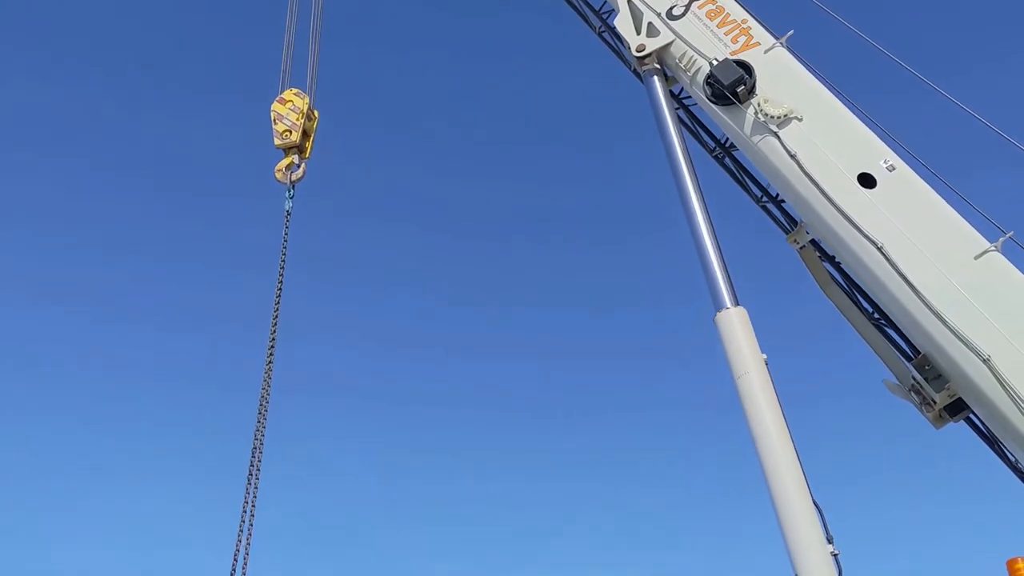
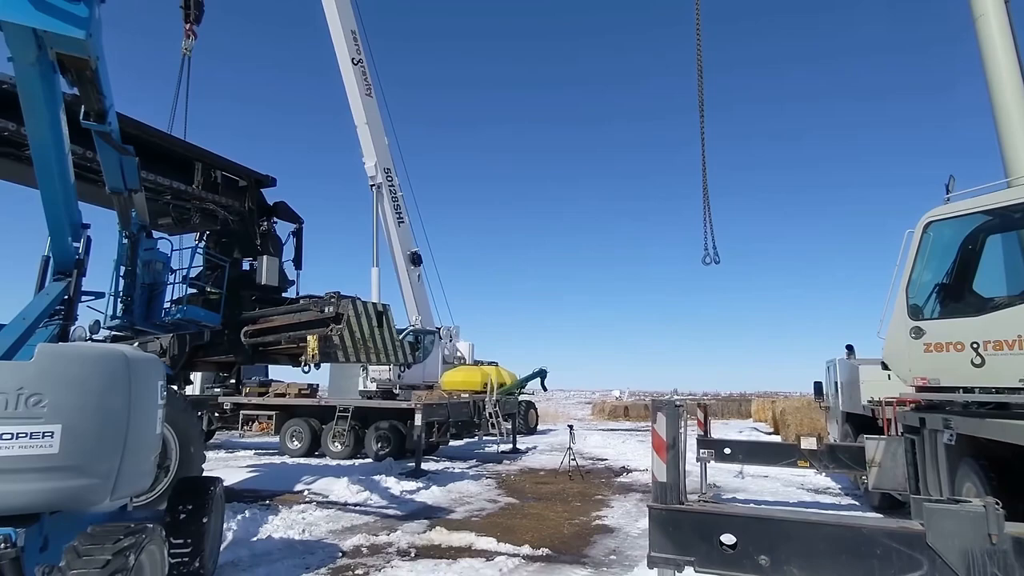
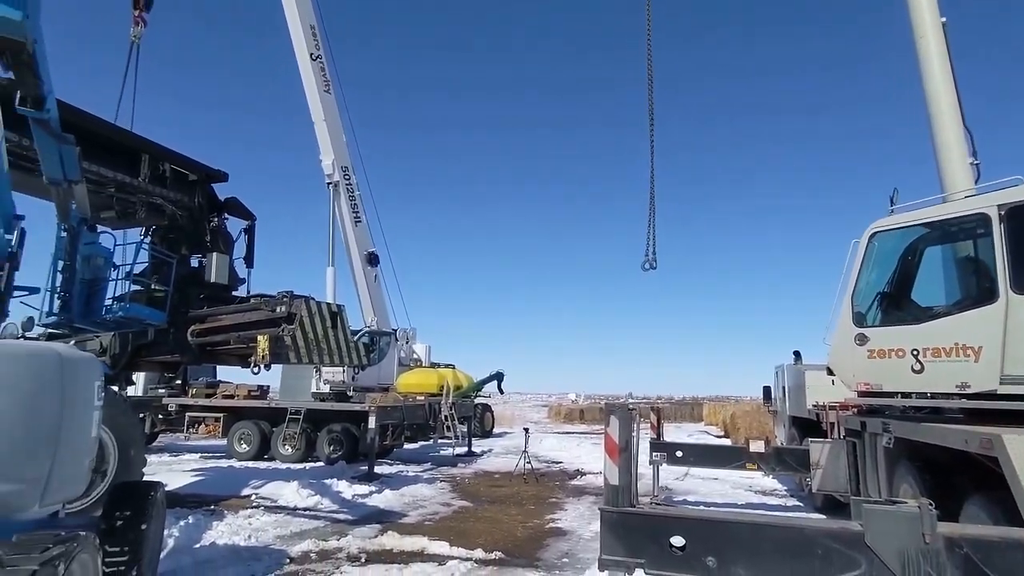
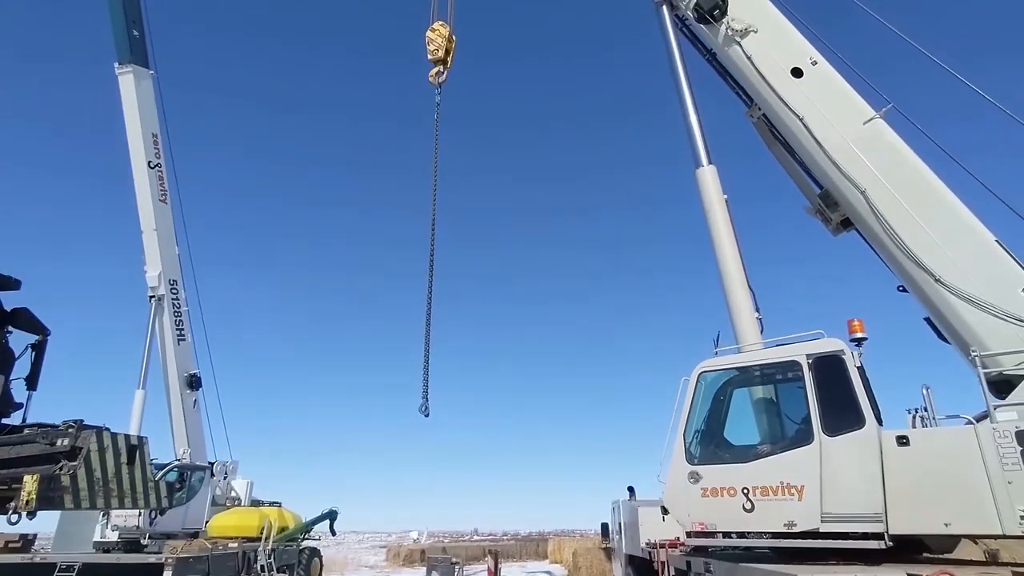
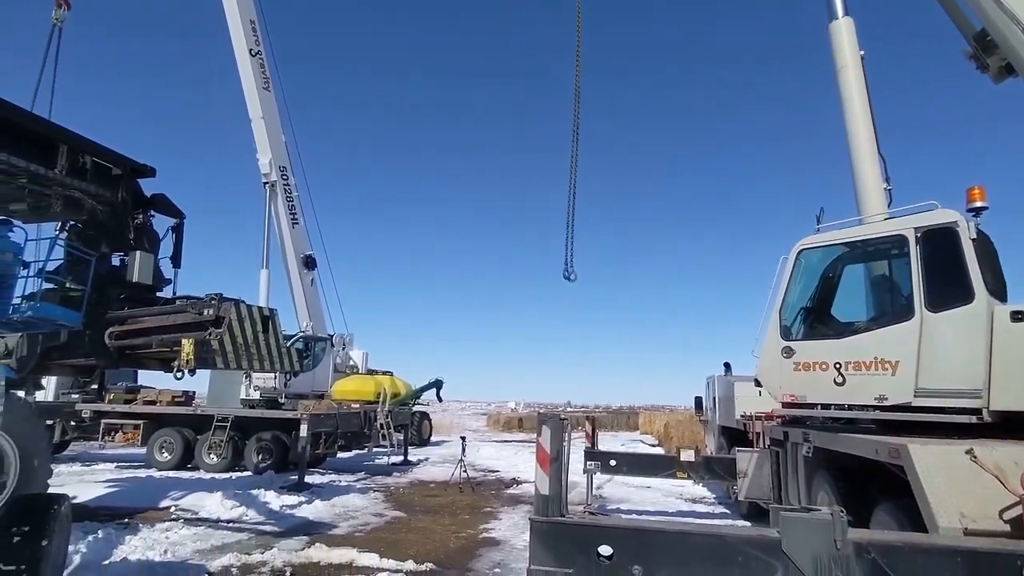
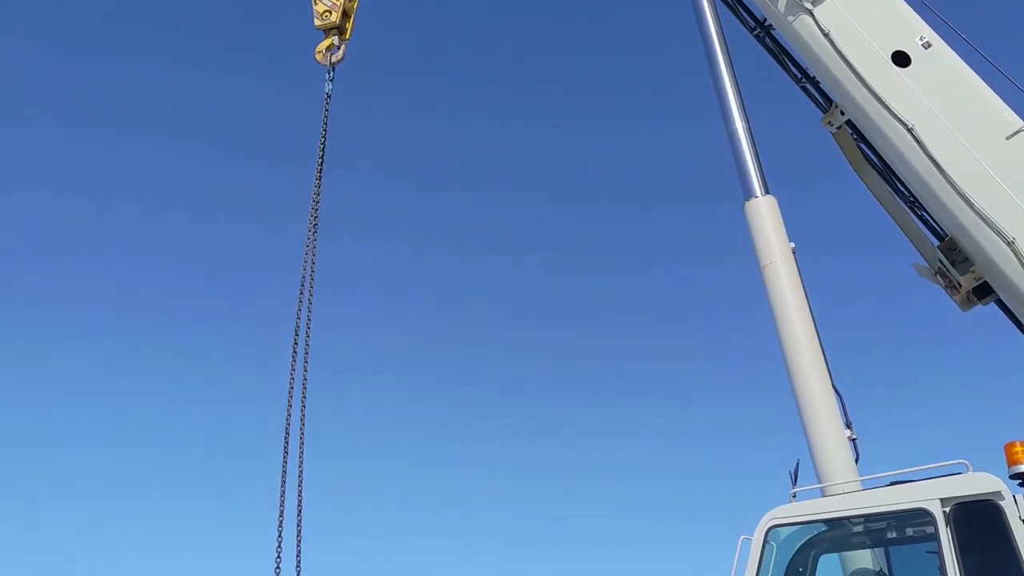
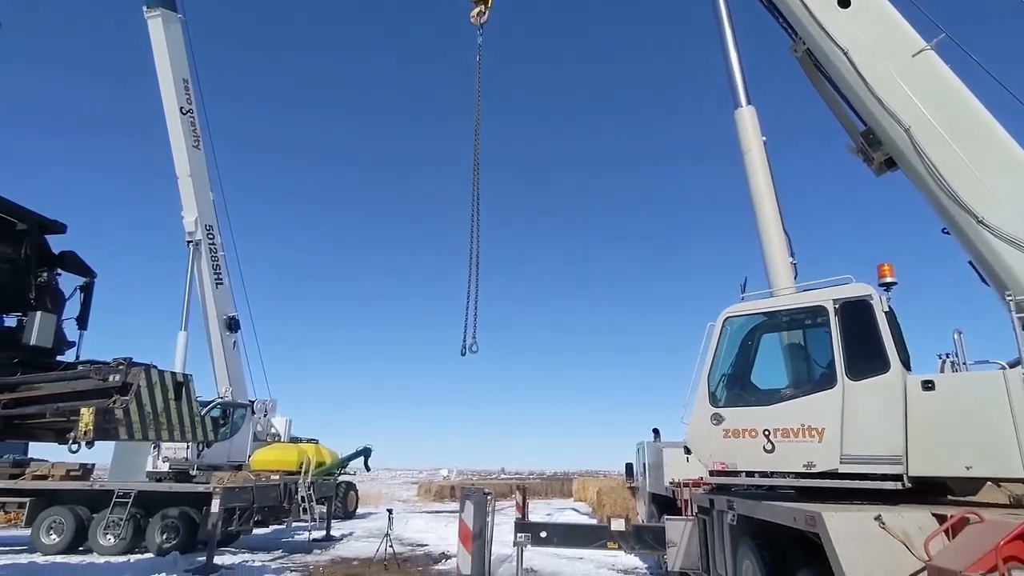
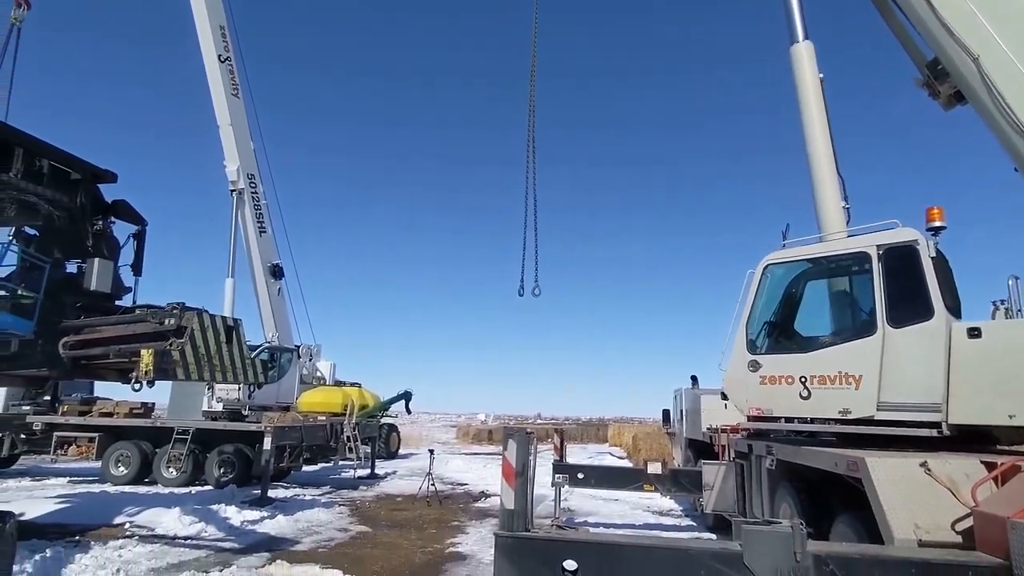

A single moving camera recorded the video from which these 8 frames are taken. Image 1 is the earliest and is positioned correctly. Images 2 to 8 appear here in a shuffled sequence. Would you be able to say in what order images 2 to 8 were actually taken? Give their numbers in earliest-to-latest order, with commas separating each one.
6, 4, 7, 8, 5, 3, 2
